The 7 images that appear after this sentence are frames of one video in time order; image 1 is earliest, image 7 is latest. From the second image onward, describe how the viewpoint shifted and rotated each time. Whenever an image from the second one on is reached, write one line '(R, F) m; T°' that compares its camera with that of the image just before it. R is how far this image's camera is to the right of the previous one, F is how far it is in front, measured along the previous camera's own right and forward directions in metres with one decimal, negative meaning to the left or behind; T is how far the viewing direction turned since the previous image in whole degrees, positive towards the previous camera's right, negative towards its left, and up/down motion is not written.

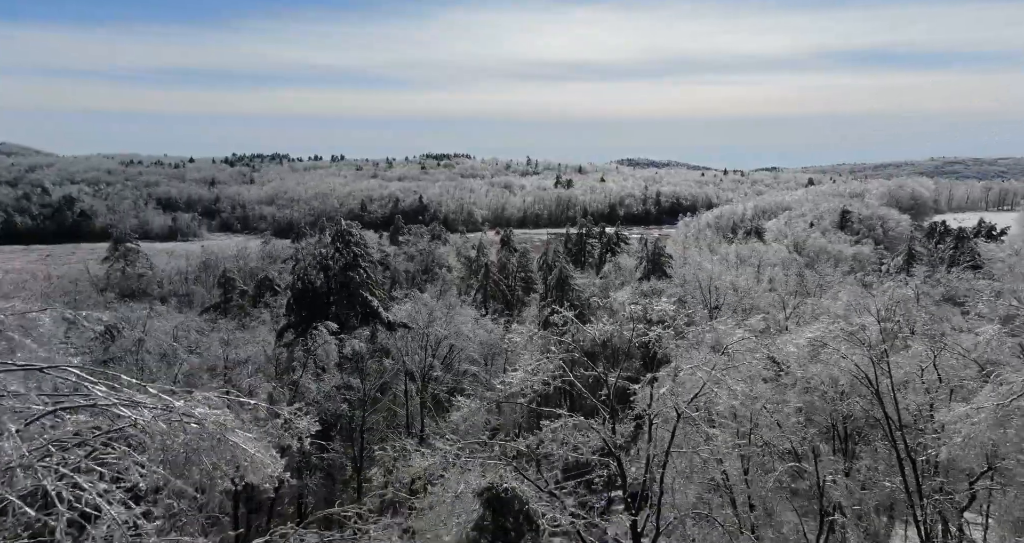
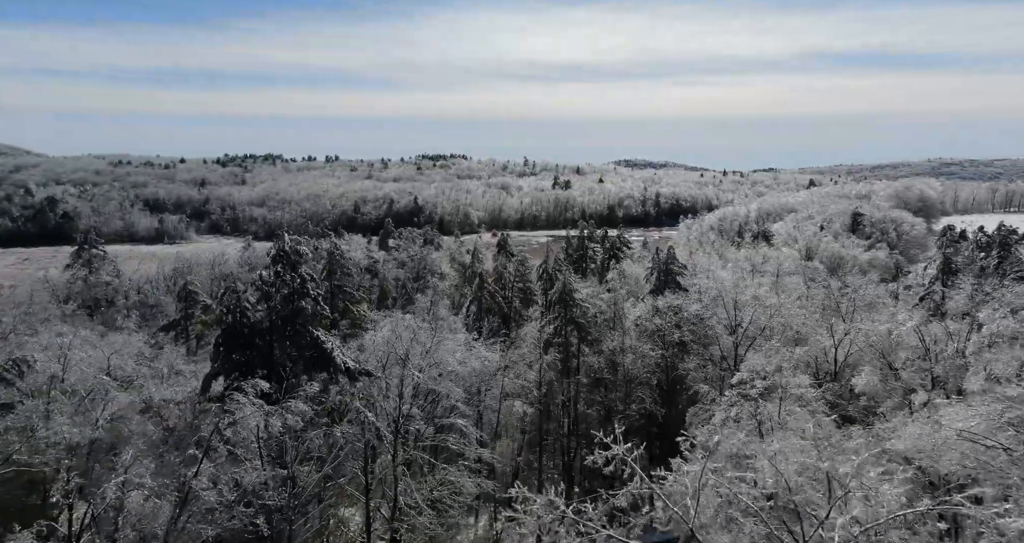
(0.0, +4.5) m; 0°
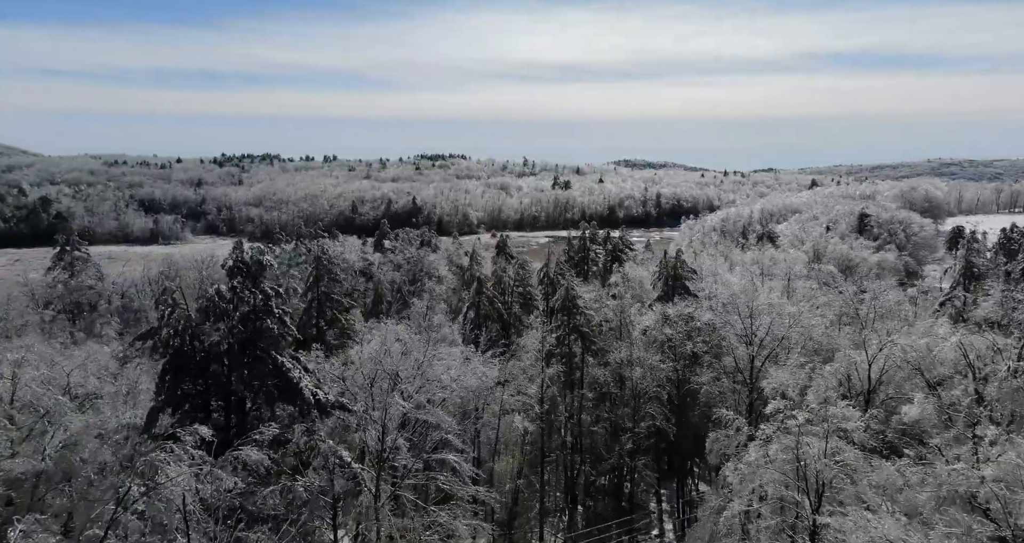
(0.0, +2.2) m; 0°
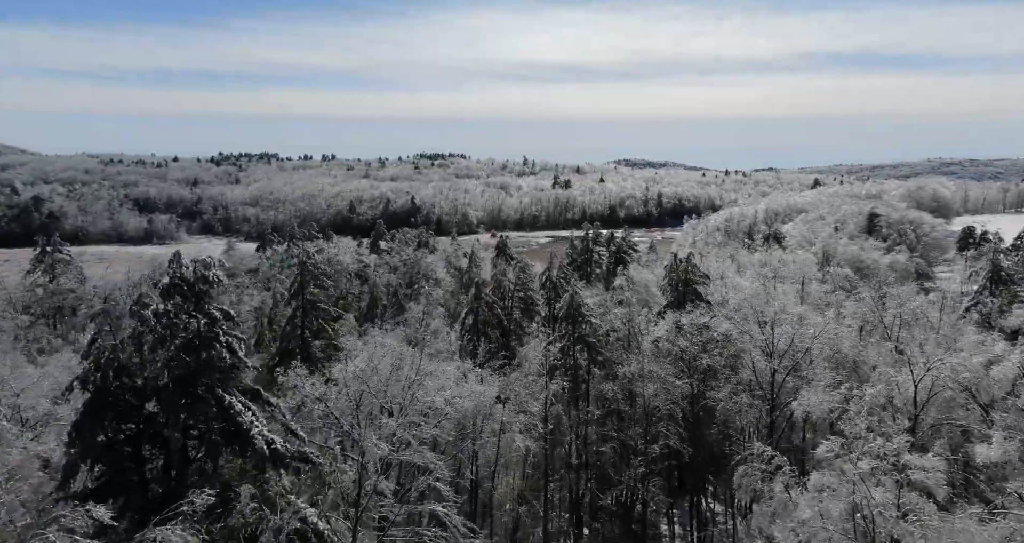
(0.0, +2.4) m; 0°
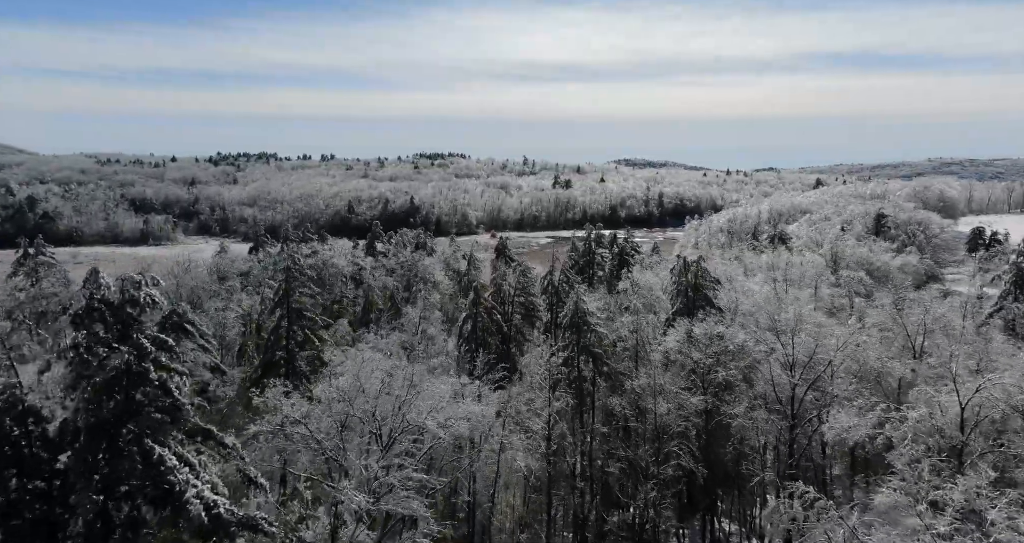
(0.0, +1.9) m; 0°
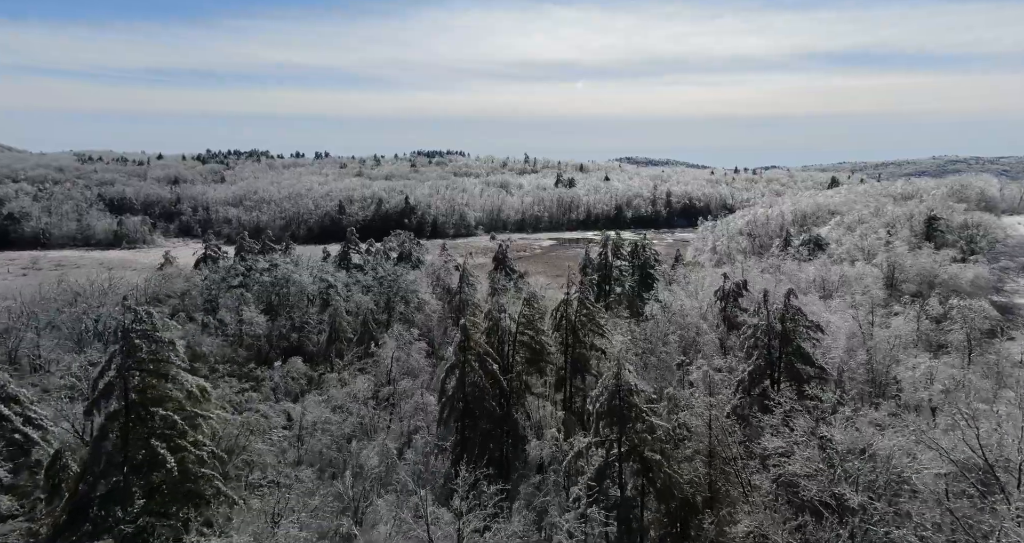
(0.0, +11.0) m; 0°
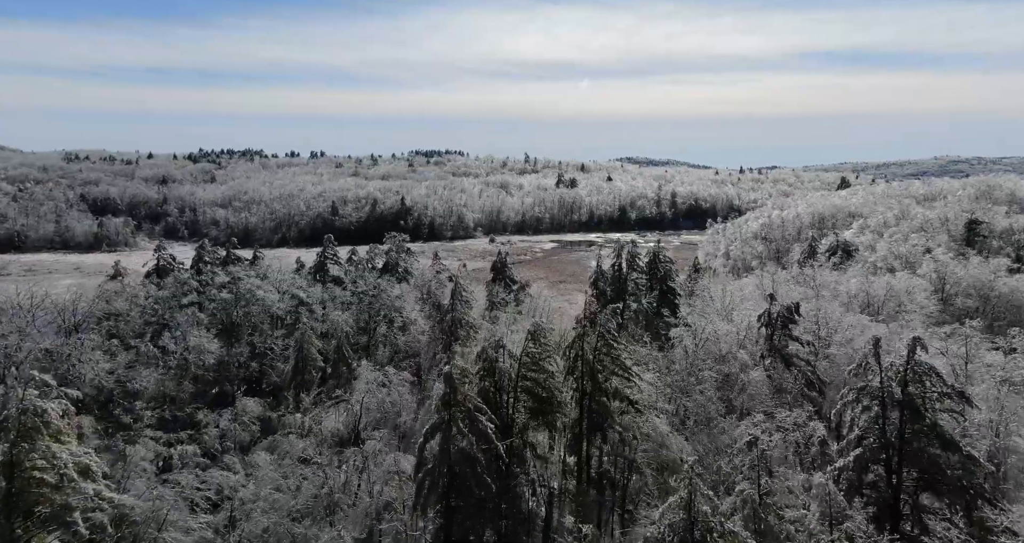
(0.0, +7.1) m; 0°
